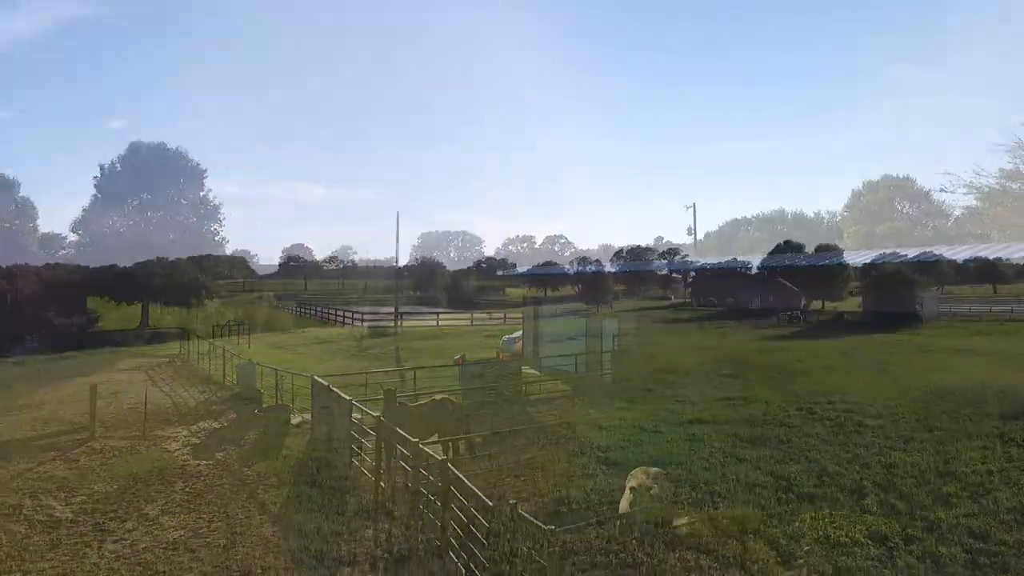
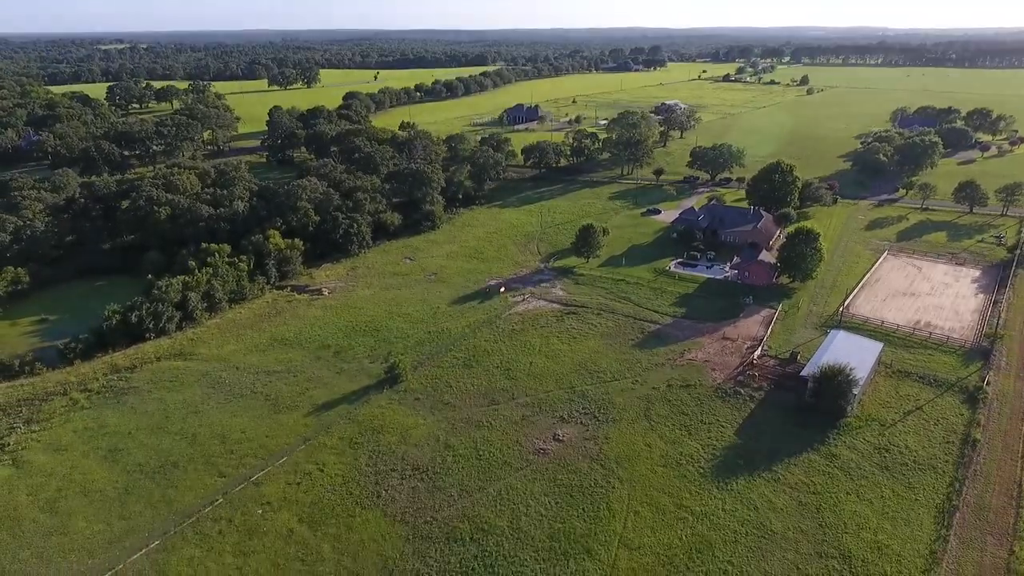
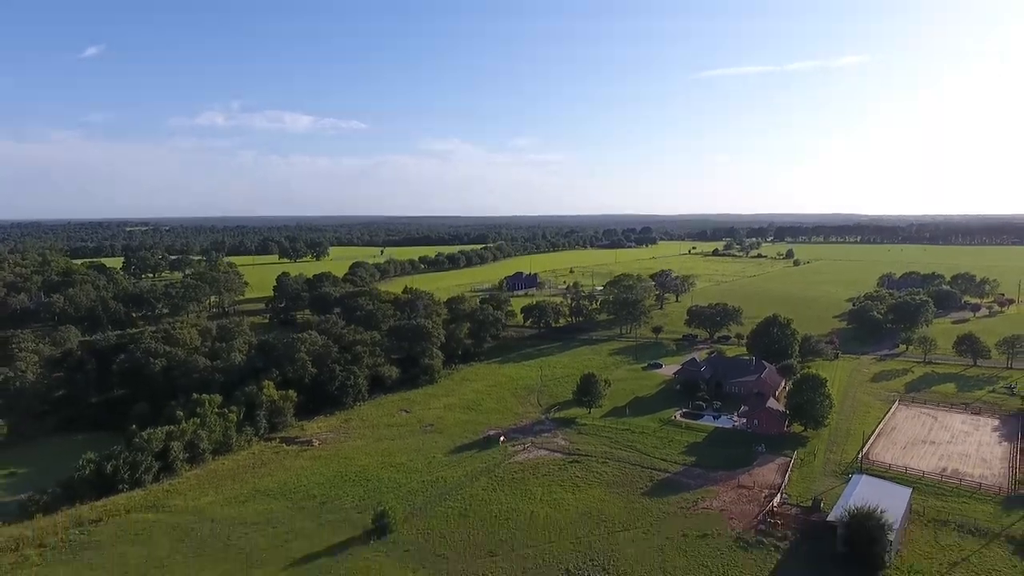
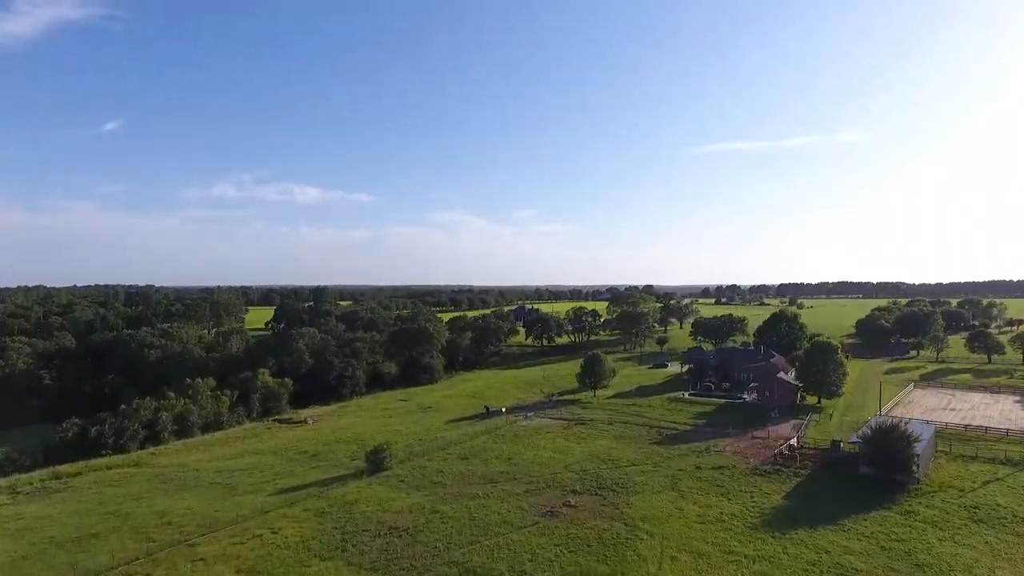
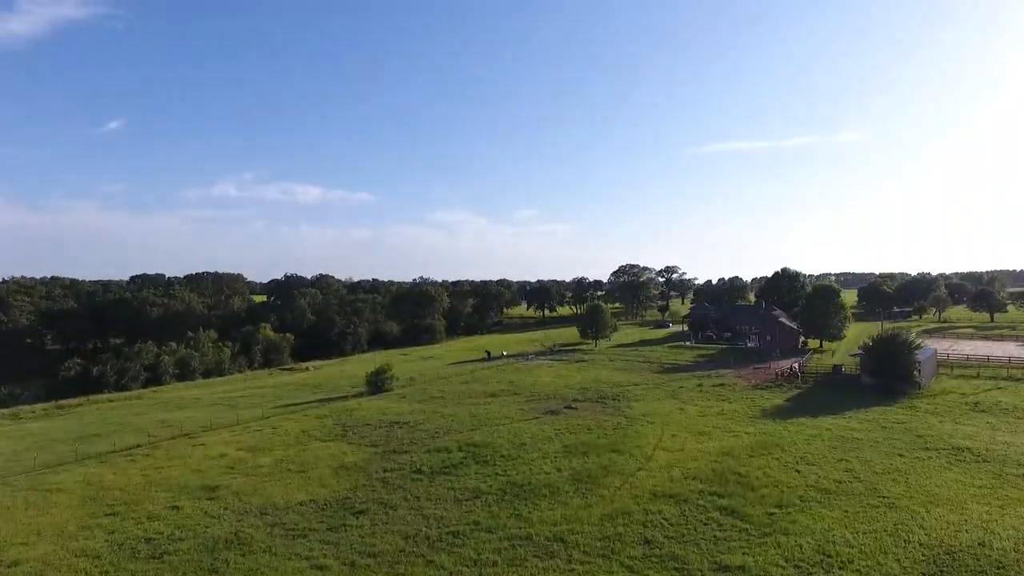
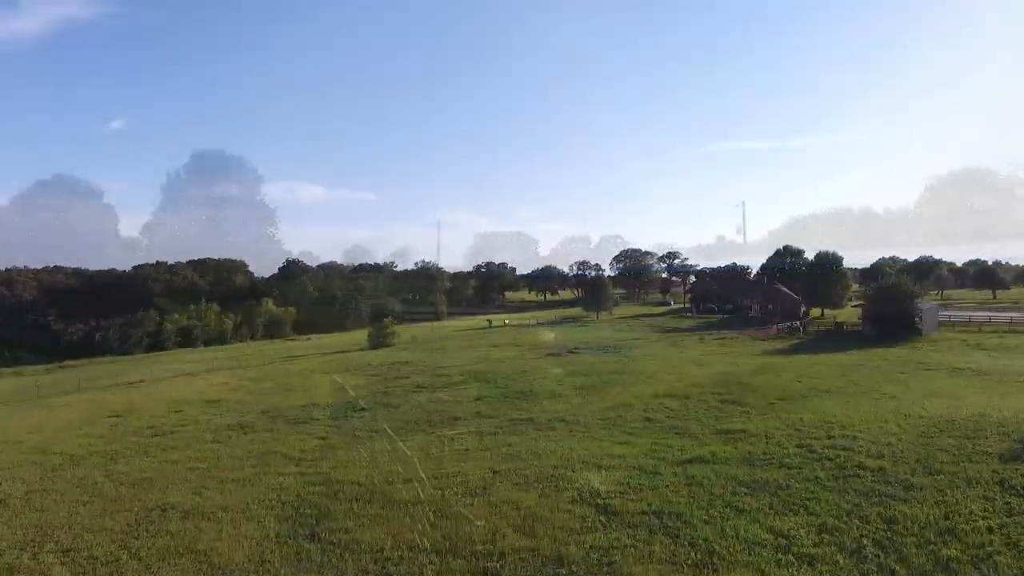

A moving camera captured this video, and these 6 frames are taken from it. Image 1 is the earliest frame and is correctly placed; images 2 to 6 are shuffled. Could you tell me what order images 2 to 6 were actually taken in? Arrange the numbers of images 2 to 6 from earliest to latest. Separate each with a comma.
6, 5, 4, 3, 2
